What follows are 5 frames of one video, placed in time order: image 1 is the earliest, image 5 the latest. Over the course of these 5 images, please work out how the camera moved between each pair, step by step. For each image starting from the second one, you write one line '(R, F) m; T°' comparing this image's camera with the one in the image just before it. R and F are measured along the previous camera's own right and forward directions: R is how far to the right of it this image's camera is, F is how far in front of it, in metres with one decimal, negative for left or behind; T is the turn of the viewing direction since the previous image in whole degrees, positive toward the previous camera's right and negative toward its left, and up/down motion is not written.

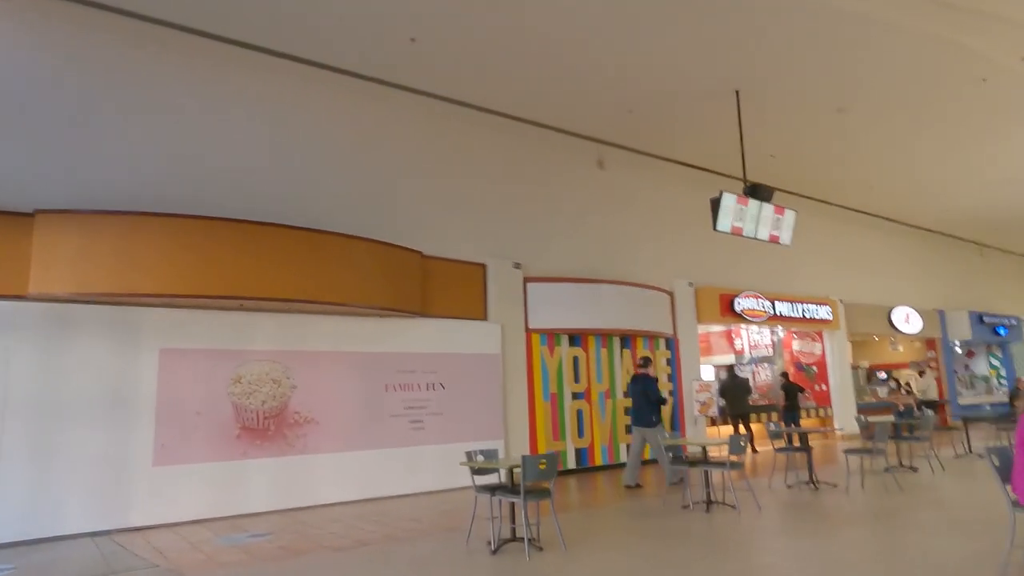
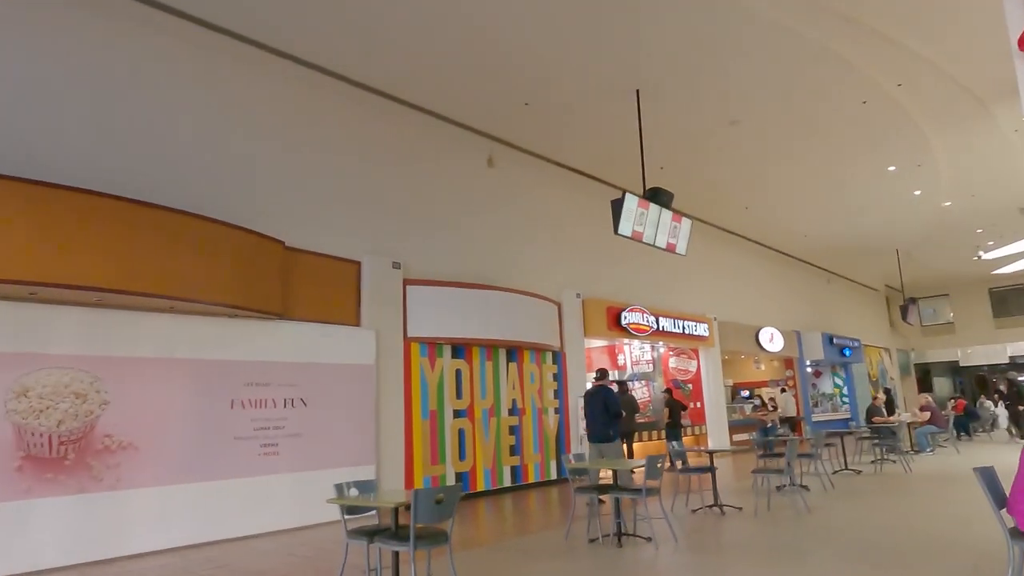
(-0.1, +0.8) m; +11°
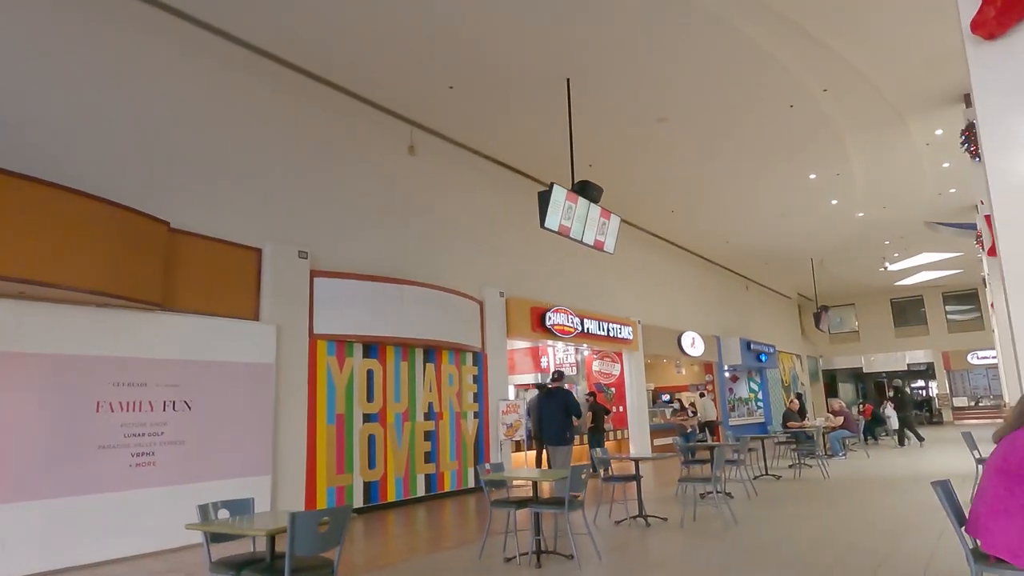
(+0.1, +0.4) m; +6°
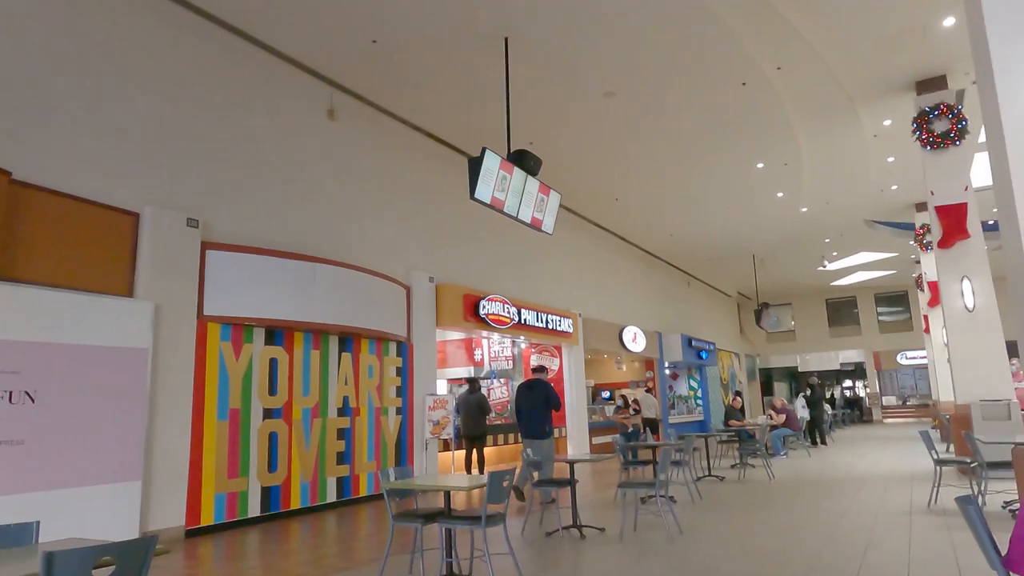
(+0.2, +0.7) m; +5°
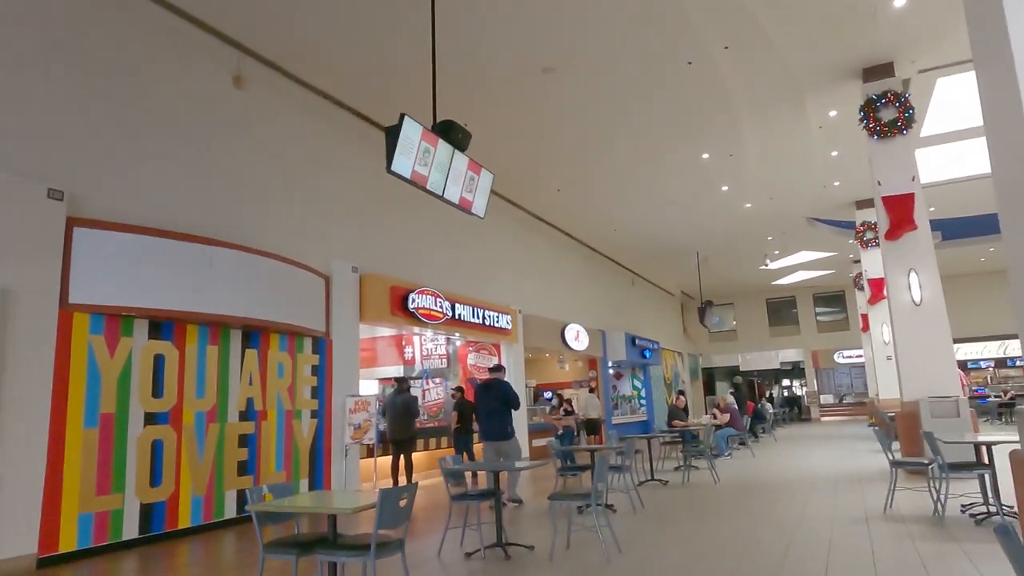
(+0.2, +0.6) m; +5°
